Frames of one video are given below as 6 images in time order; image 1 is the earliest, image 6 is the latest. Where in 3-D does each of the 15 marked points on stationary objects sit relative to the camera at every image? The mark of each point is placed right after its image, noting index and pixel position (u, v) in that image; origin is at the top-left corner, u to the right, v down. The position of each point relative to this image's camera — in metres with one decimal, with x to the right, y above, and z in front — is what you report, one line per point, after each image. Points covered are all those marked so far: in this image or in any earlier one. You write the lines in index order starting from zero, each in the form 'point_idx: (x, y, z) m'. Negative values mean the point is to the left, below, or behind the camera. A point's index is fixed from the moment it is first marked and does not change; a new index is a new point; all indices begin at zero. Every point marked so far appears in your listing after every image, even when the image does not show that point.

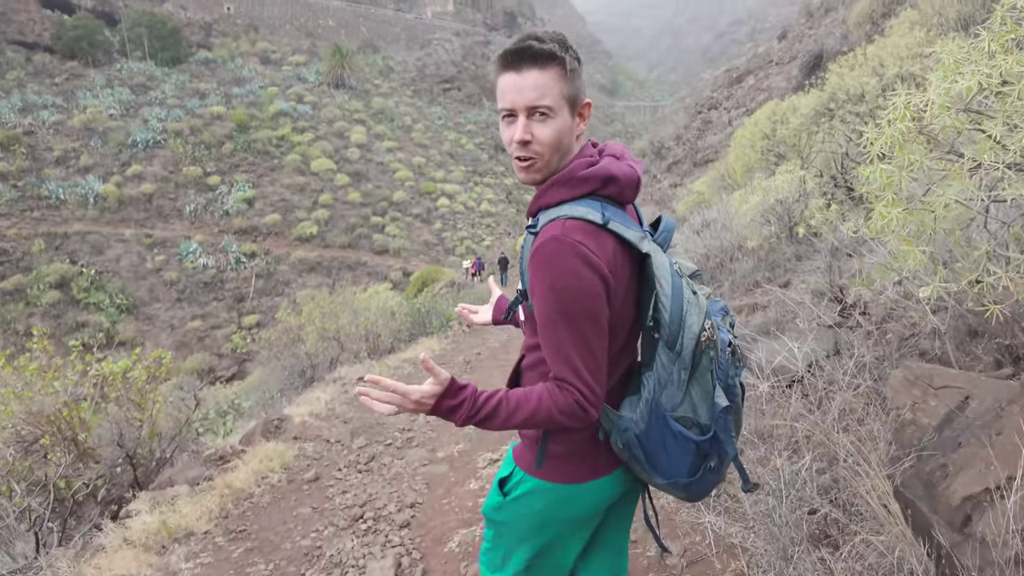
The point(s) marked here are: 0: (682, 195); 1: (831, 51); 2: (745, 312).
0: (+4.9, +2.6, +17.1) m
1: (+10.3, +7.6, +19.1) m
2: (+1.9, -0.2, +4.8) m
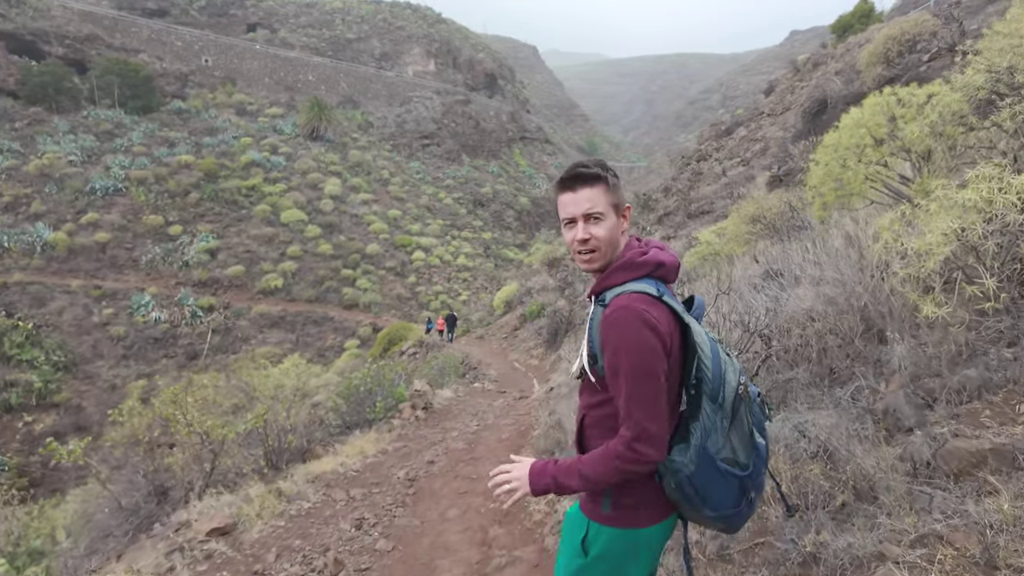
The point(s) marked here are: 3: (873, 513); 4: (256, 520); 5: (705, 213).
0: (+4.3, +1.0, +14.7) m
1: (+9.6, +5.7, +17.4) m
2: (+1.7, -0.6, +2.1) m
3: (+1.4, -0.8, +2.2) m
4: (-1.9, -1.7, +4.4) m
5: (+6.1, +2.4, +18.7) m
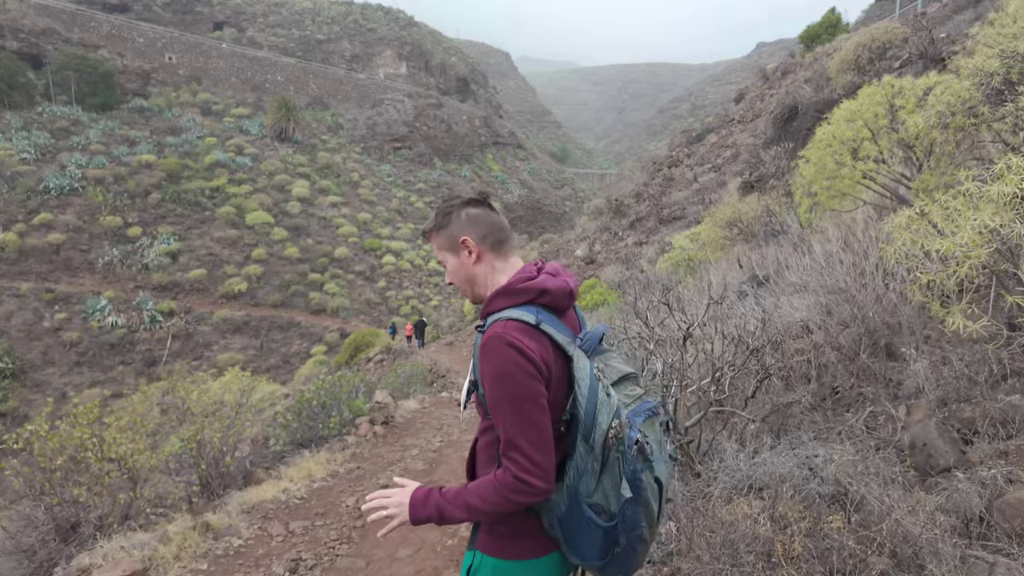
0: (+3.5, +0.8, +14.4) m
1: (+8.7, +5.5, +17.4) m
2: (+1.6, -0.7, +1.6) m
3: (+1.2, -0.9, +1.8) m
4: (-2.2, -1.8, +3.8) m
5: (+5.1, +2.2, +18.4) m
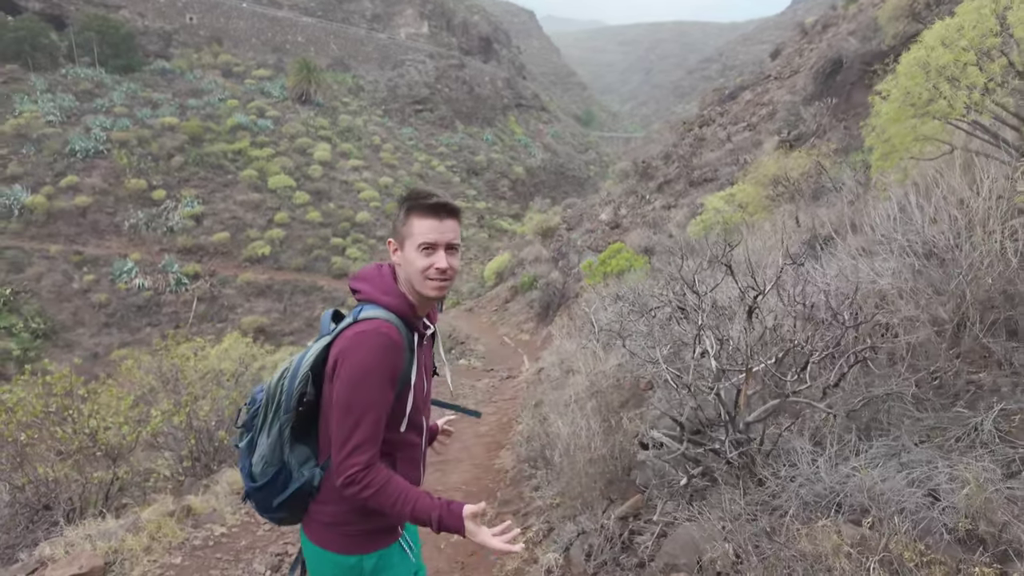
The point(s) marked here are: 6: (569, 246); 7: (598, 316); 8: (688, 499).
0: (+4.0, +1.6, +13.6) m
1: (+9.4, +6.4, +16.1) m
2: (+1.6, -0.6, +1.0) m
3: (+1.2, -0.8, +1.1) m
4: (-2.1, -1.5, +3.3) m
5: (+5.8, +3.2, +17.4) m
6: (+1.5, +1.1, +15.4) m
7: (+0.9, -0.3, +6.3) m
8: (+0.8, -0.9, +2.6) m
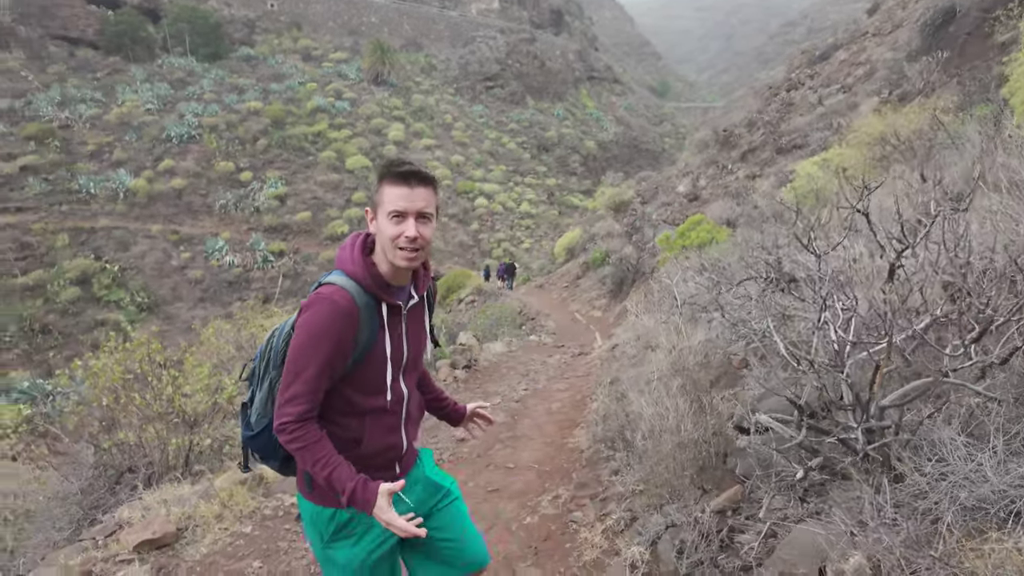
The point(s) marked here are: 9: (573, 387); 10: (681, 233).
0: (+5.6, +2.2, +12.6) m
1: (+11.2, +7.0, +14.3) m
2: (+1.7, -0.5, +0.5) m
3: (+1.3, -0.7, +0.7) m
4: (-1.7, -1.3, +3.3) m
5: (+7.8, +3.9, +16.2) m
6: (+3.3, +1.7, +14.8) m
7: (+1.7, 0.0, +5.8) m
8: (+1.1, -0.8, +2.2) m
9: (+0.6, -1.0, +6.1) m
10: (+2.8, +0.9, +9.9) m
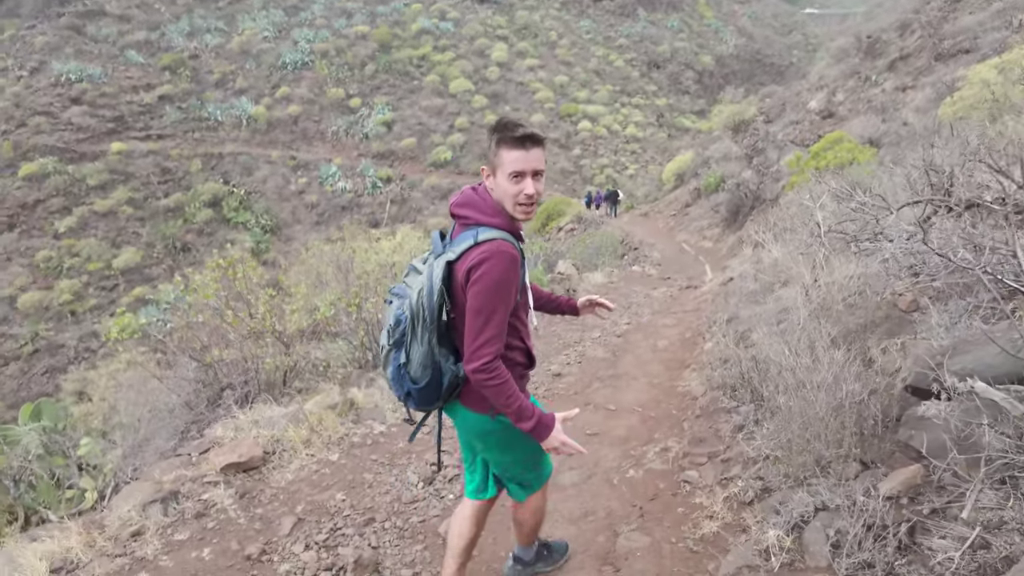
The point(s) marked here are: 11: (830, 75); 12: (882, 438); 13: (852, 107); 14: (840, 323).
0: (+7.7, +3.4, +10.7) m
1: (+13.6, +8.3, +10.8) m
2: (+1.7, -0.5, -0.2) m
3: (+1.4, -0.7, +0.1) m
4: (-1.1, -0.9, +3.2) m
5: (+10.5, +5.5, +13.6) m
6: (+5.7, +3.3, +13.2) m
7: (+2.6, +0.6, +5.0) m
8: (+1.4, -0.5, +1.6) m
9: (+1.6, -0.3, +5.5) m
10: (+4.4, +2.0, +8.7) m
11: (+10.7, +7.2, +19.8) m
12: (+1.4, -0.6, +2.2) m
13: (+8.4, +4.5, +14.5) m
14: (+1.6, -0.2, +3.0) m
